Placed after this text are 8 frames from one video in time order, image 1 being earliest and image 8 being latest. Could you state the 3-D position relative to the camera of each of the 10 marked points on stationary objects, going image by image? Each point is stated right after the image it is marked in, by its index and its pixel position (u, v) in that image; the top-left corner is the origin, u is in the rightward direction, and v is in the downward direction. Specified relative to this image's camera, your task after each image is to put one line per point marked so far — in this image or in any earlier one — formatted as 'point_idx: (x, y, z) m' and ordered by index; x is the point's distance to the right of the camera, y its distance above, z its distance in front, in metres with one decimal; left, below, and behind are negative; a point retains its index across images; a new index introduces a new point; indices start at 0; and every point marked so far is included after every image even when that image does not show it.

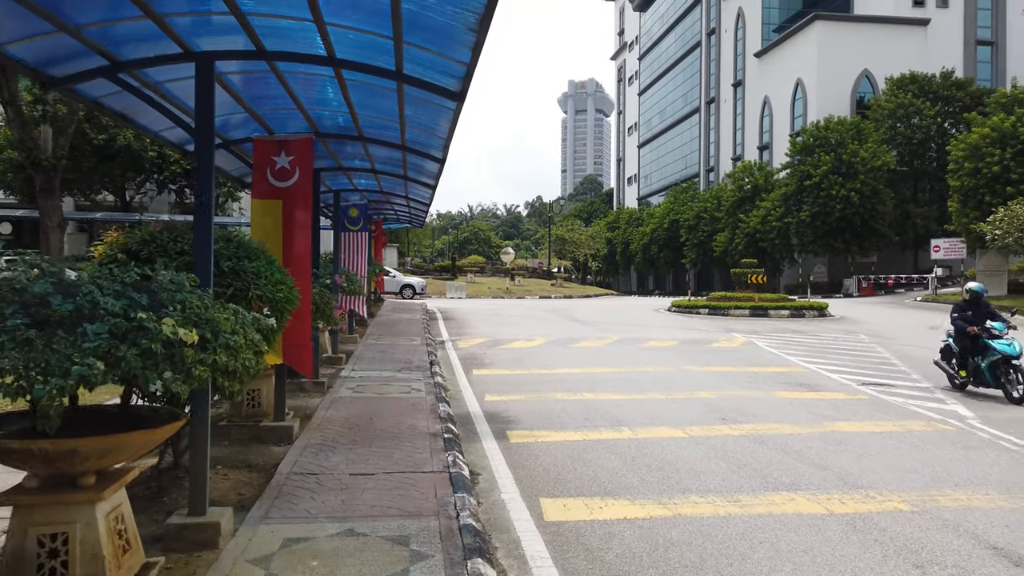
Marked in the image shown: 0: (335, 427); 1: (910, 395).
0: (-1.9, -1.5, +8.1) m
1: (+5.9, -1.6, +11.1) m
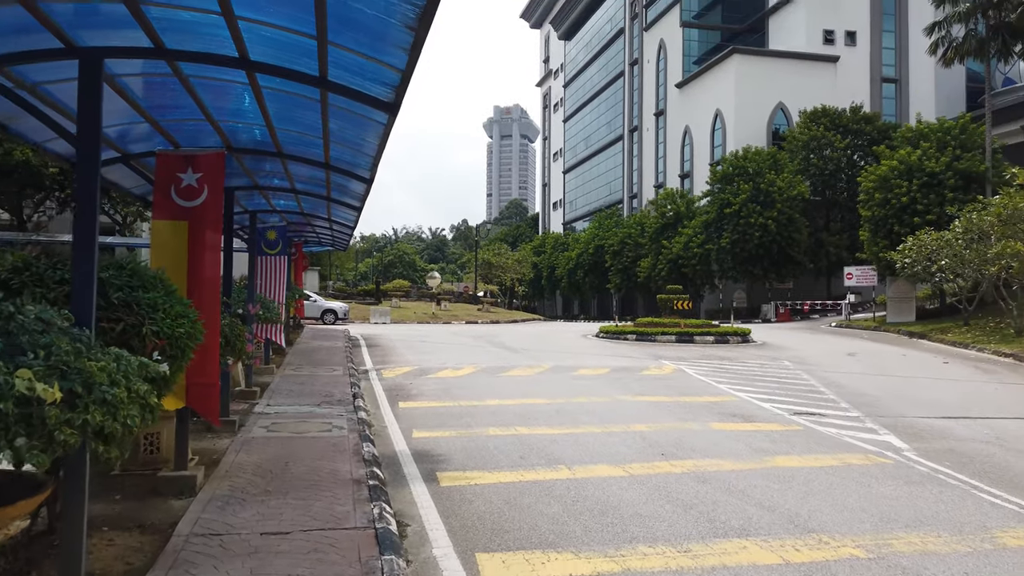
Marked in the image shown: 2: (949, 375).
0: (-2.6, -1.8, +7.3) m
1: (+4.9, -2.0, +11.1) m
2: (+10.0, -2.0, +17.0) m
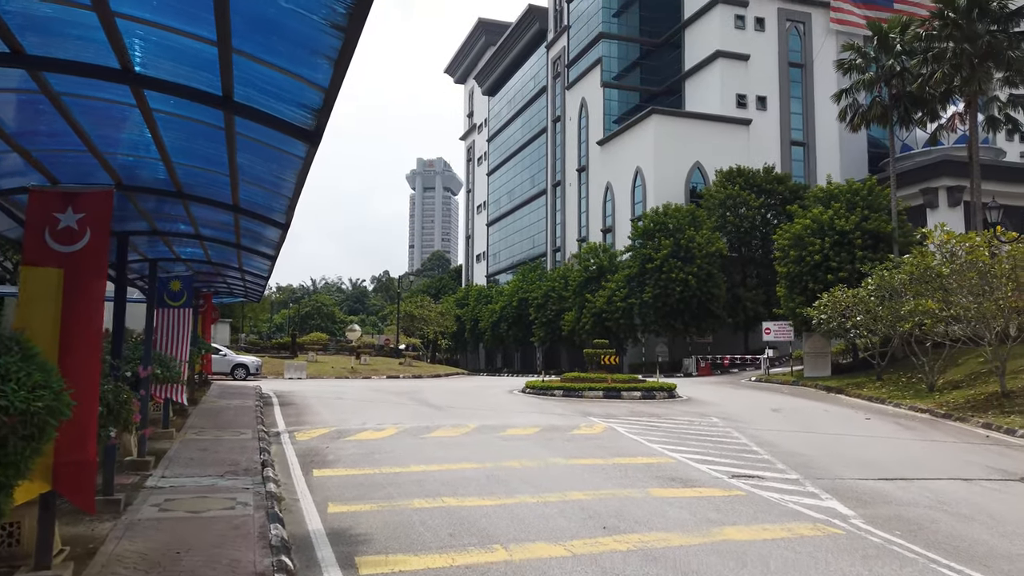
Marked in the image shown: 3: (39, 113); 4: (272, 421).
0: (-3.2, -2.3, +6.1) m
1: (+3.9, -2.9, +10.7) m
2: (+8.3, -3.3, +17.1) m
3: (-3.3, +1.2, +5.2) m
4: (-5.5, -3.1, +17.1) m
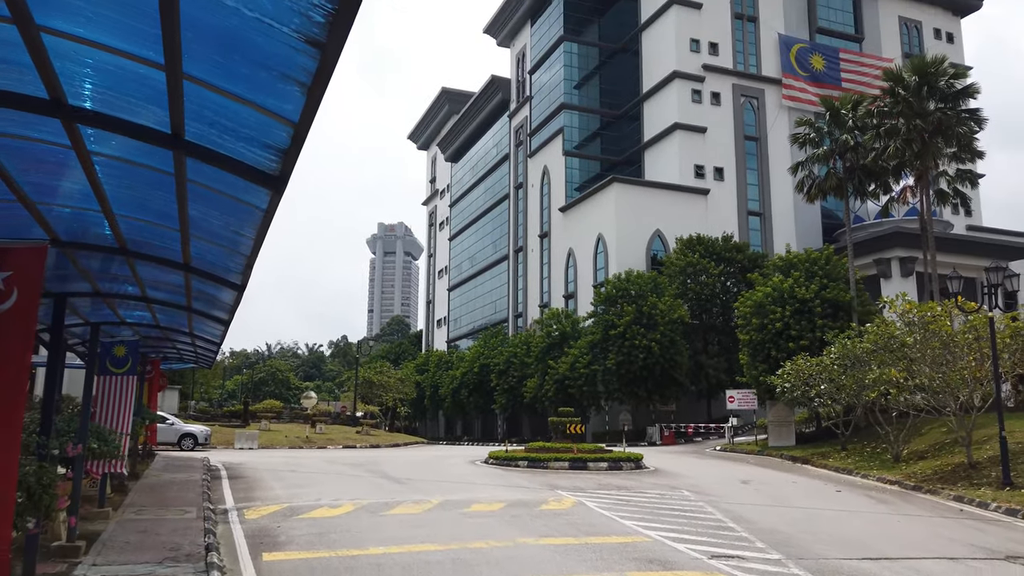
0: (-3.3, -2.8, +5.2) m
1: (+3.5, -3.8, +10.1) m
2: (+7.5, -4.9, +16.7) m
3: (-3.4, +0.8, +4.6) m
4: (-6.3, -4.5, +16.0) m
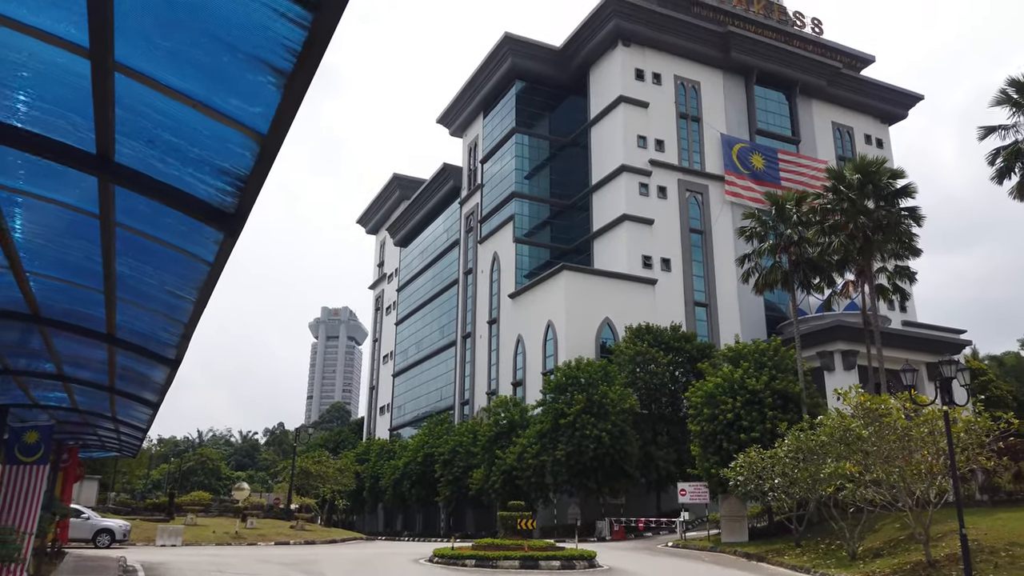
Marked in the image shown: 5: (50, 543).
0: (-3.5, -3.2, +4.0) m
1: (+2.9, -5.0, +9.2) m
2: (+6.4, -6.8, +15.9) m
3: (-3.5, +0.4, +3.9) m
4: (-7.3, -6.1, +14.3) m
5: (-11.5, -6.3, +18.6) m
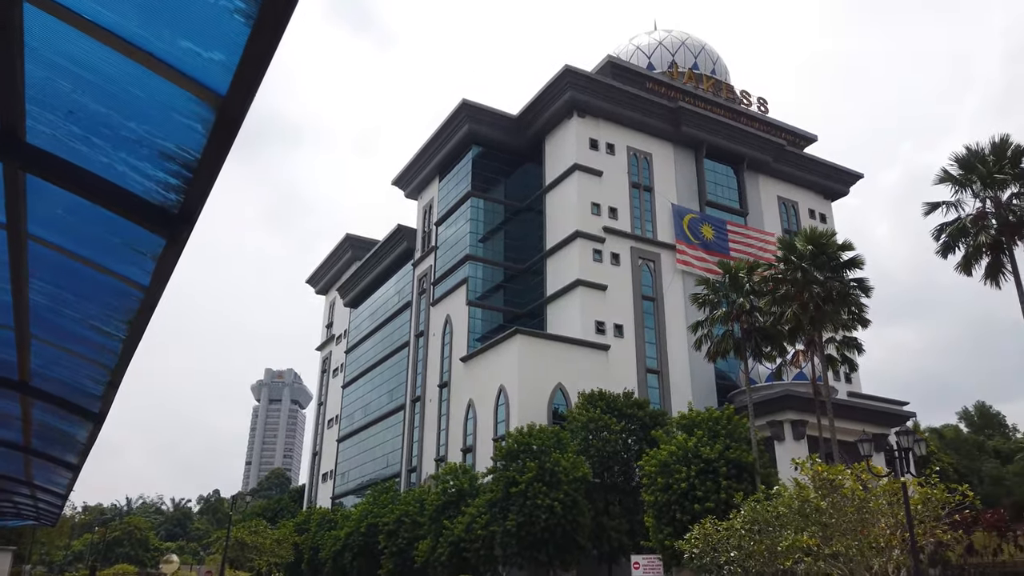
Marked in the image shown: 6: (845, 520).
0: (-3.6, -3.3, +3.1) m
1: (+2.4, -5.7, +8.5) m
2: (+5.4, -8.2, +15.2) m
3: (-3.5, +0.3, +3.2) m
4: (-8.1, -7.0, +12.8) m
5: (-12.7, -7.5, +16.7) m
6: (+8.8, -6.1, +19.7) m
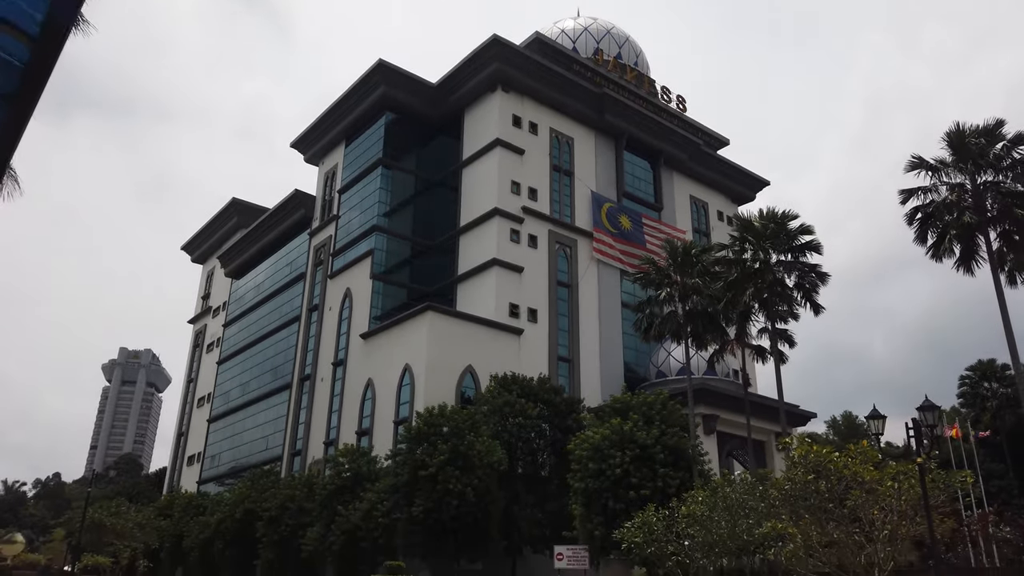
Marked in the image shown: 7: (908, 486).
0: (-1.7, -1.7, -0.3) m
1: (+3.2, -4.4, +6.0) m
2: (+4.9, -7.1, +13.1) m
3: (-1.3, +2.0, -0.1) m
4: (-7.9, -4.9, +8.6) m
5: (-13.1, -5.1, +11.7) m
6: (+7.7, -5.2, +18.1) m
7: (+8.6, -4.6, +17.7) m
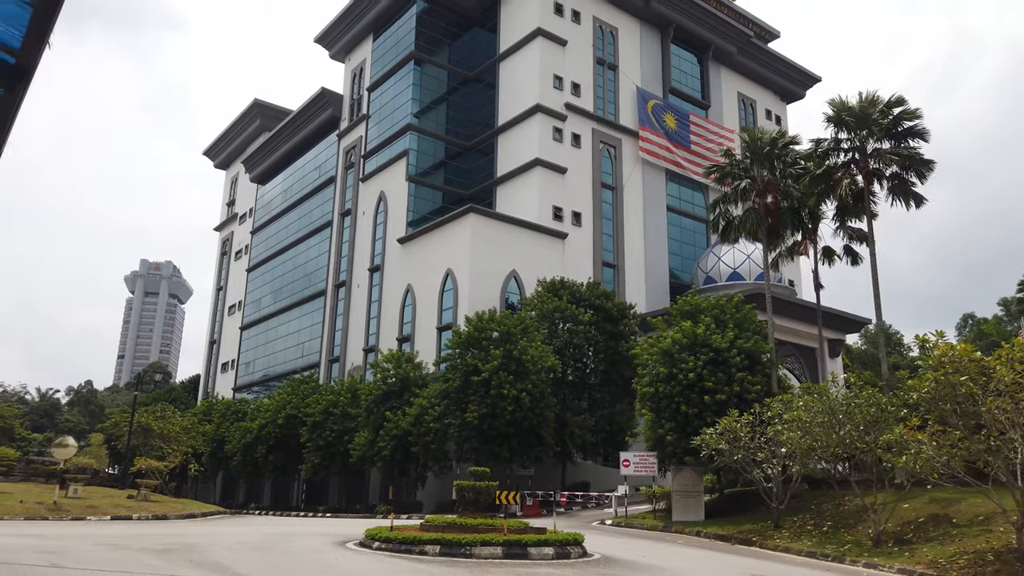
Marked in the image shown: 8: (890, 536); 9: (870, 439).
0: (+0.2, -1.3, -2.0) m
1: (+5.1, -3.3, +4.5) m
2: (+7.0, -5.1, +11.8) m
3: (+0.5, +2.3, -2.2) m
4: (-5.9, -3.5, +7.3) m
5: (-11.0, -3.3, +10.5) m
6: (+9.9, -2.7, +16.5) m
7: (+10.7, -2.1, +16.0) m
8: (+9.7, -6.5, +19.9) m
9: (+8.6, -4.1, +20.7) m
